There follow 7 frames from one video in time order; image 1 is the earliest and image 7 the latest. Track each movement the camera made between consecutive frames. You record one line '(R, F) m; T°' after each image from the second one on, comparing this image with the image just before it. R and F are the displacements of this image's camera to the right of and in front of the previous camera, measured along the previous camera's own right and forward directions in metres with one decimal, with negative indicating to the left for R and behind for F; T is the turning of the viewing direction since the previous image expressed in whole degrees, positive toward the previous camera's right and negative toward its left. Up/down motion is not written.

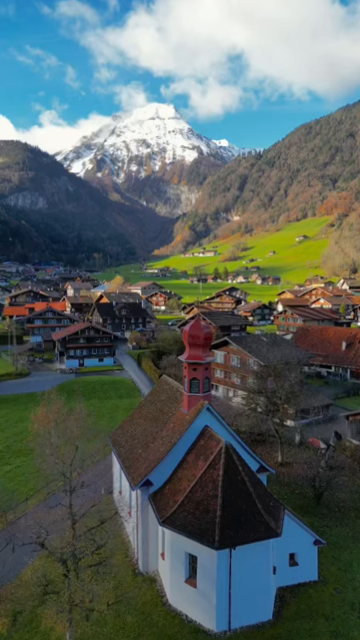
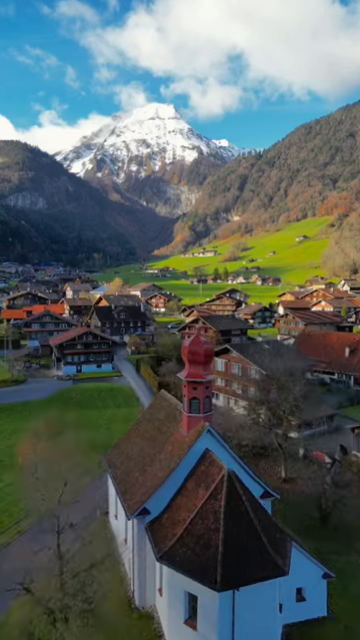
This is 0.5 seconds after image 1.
(0.0, +1.0) m; 0°
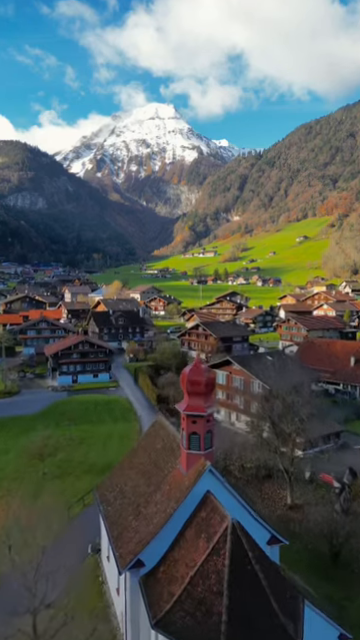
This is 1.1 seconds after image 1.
(+0.1, +1.6) m; 0°
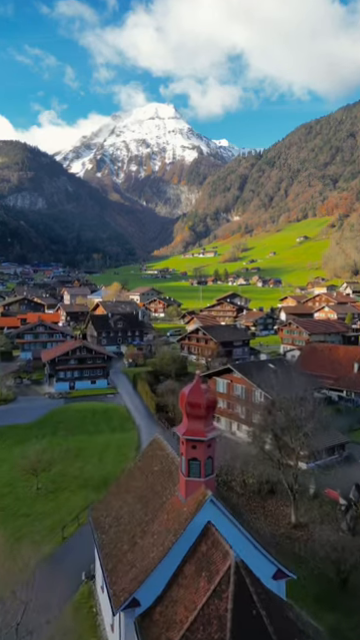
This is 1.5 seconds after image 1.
(0.0, +1.0) m; 0°
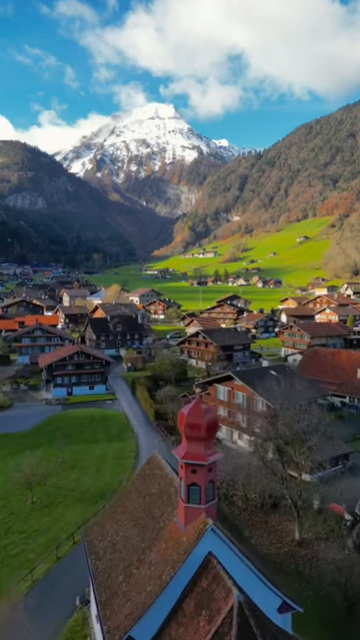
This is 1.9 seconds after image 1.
(0.0, +0.8) m; 0°
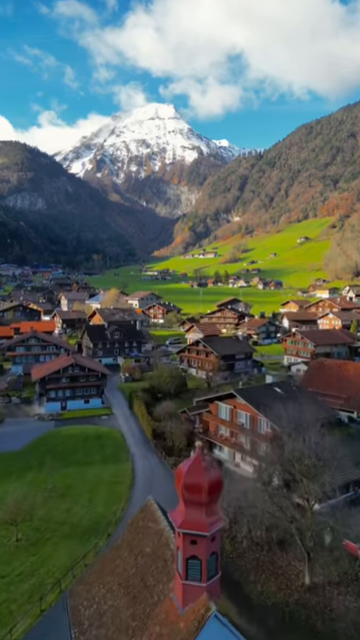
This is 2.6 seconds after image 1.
(+0.1, +2.0) m; 0°
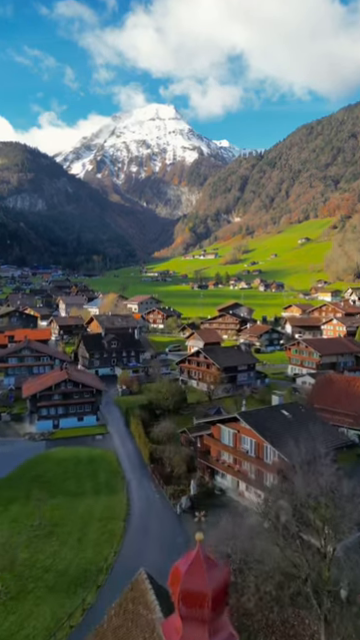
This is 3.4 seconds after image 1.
(+0.1, +2.5) m; 0°
